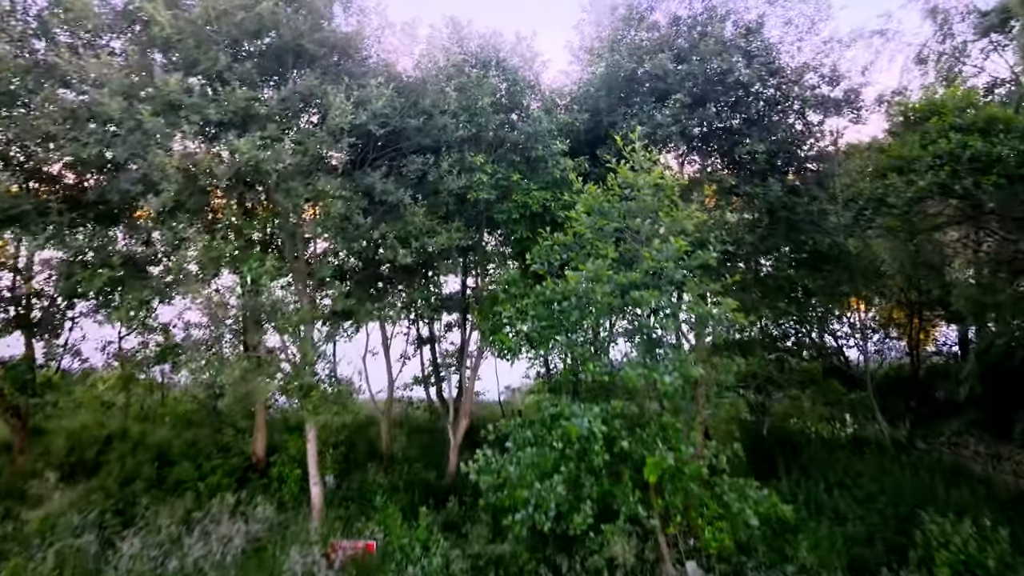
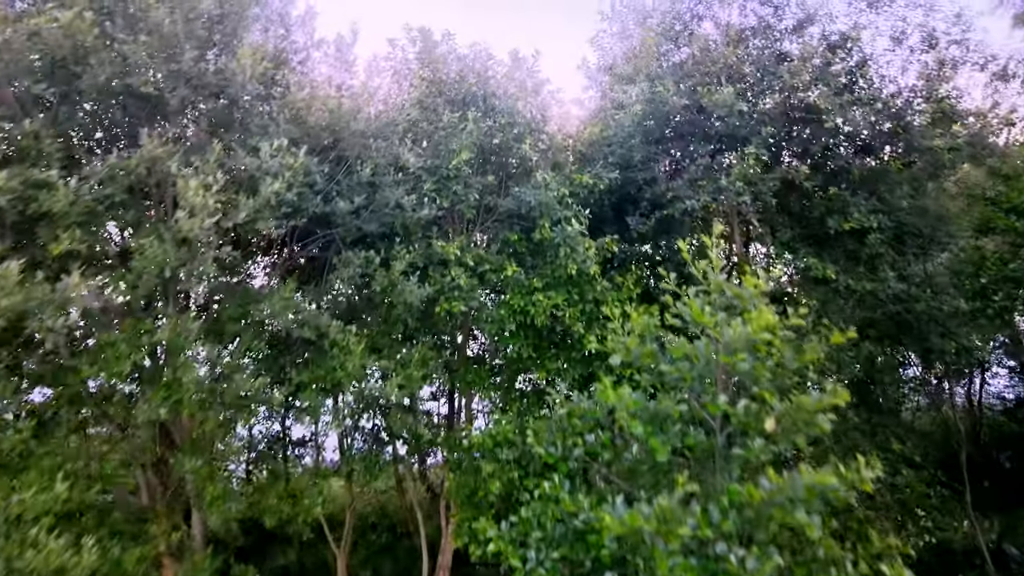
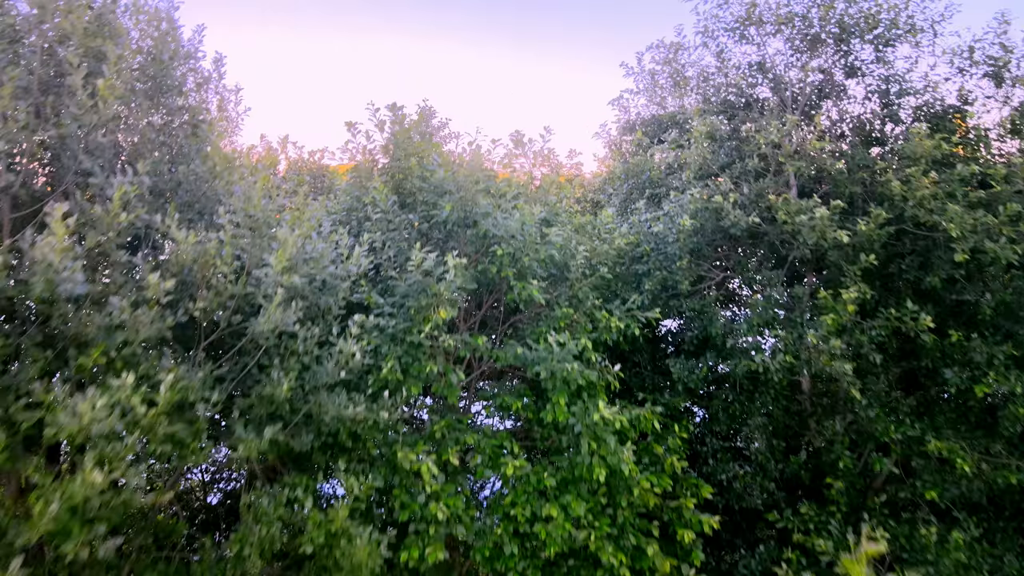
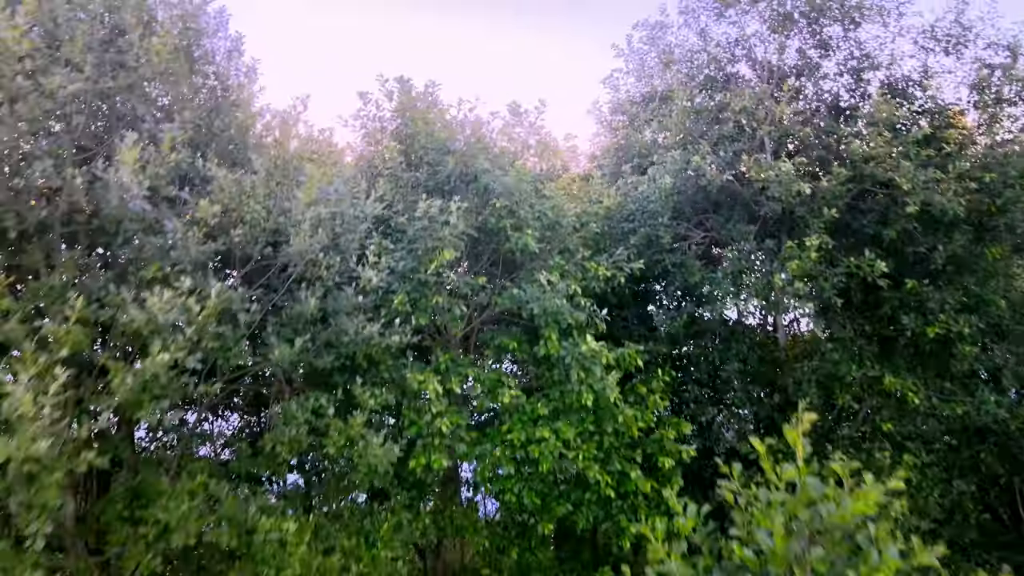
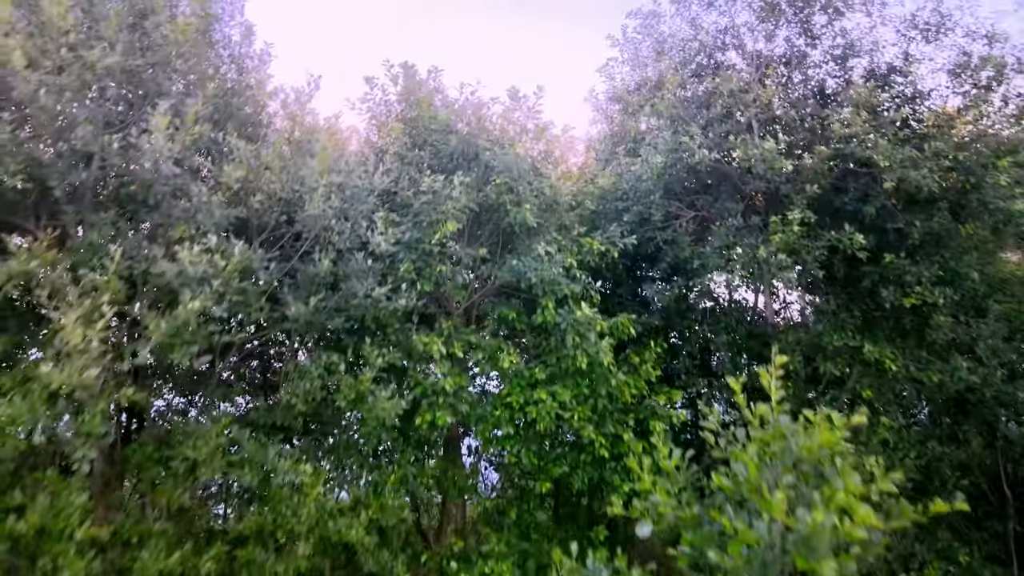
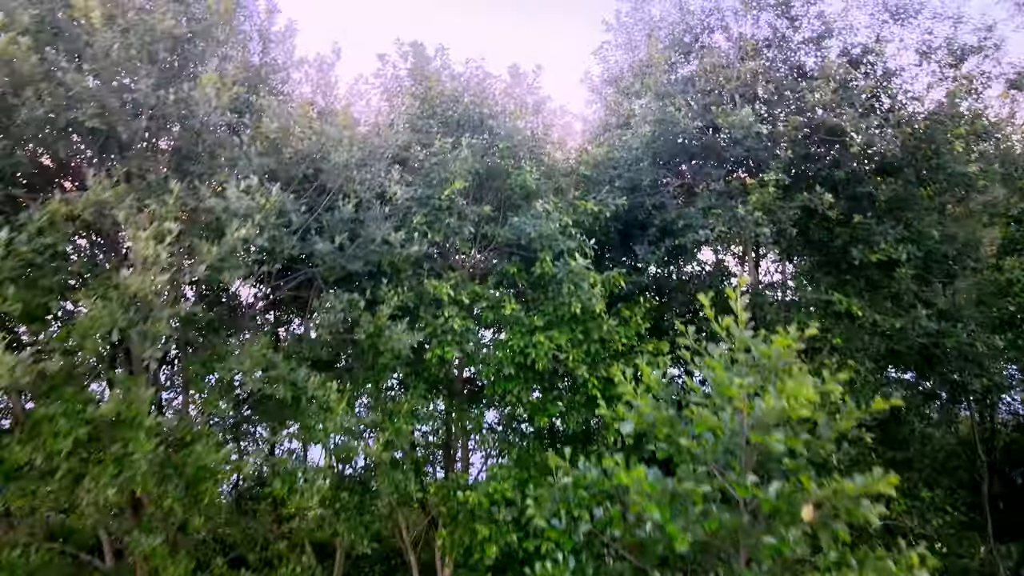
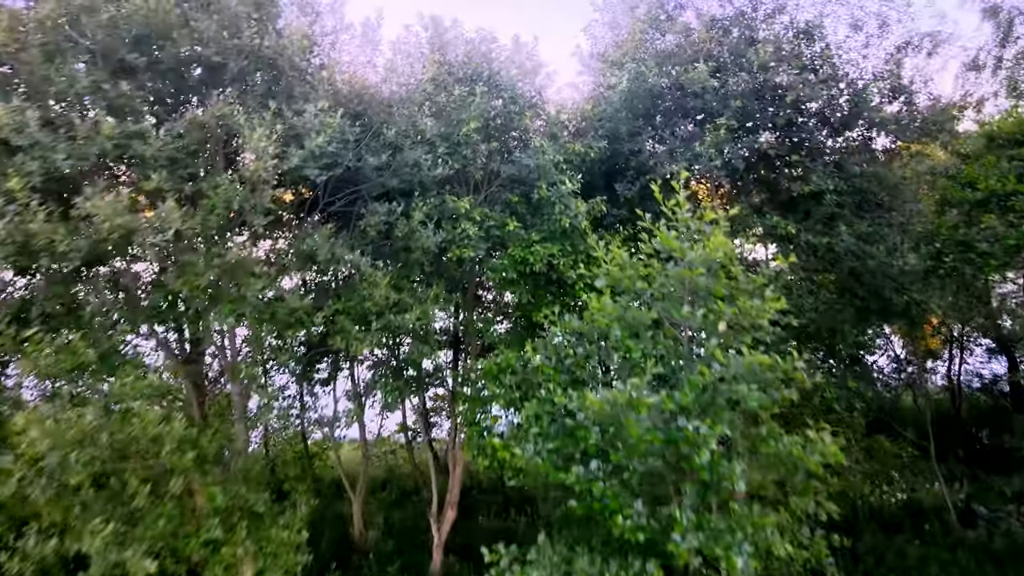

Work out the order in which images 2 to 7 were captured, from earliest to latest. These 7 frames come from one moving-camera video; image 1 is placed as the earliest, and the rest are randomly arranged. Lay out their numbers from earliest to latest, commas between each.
7, 2, 6, 5, 4, 3
